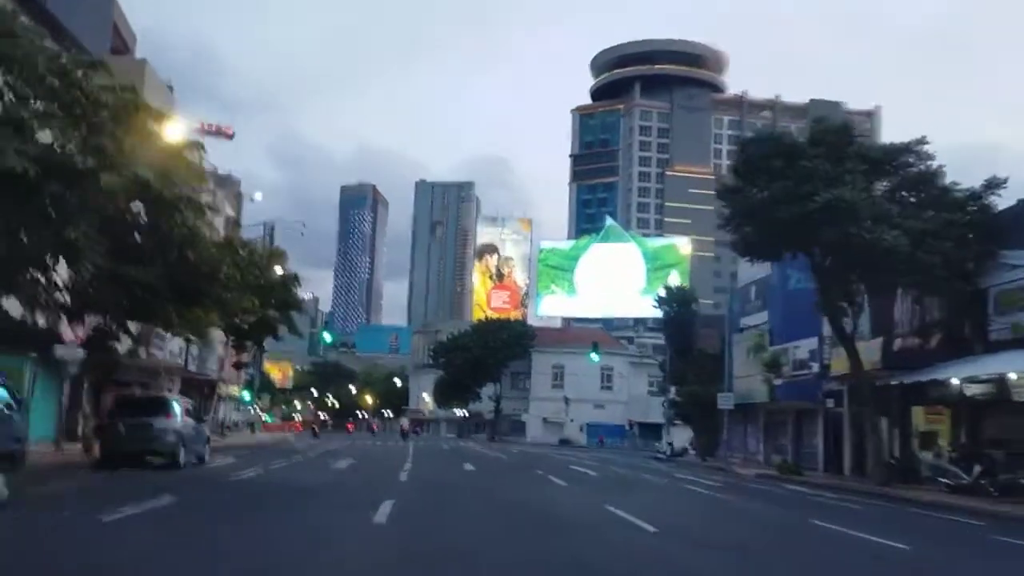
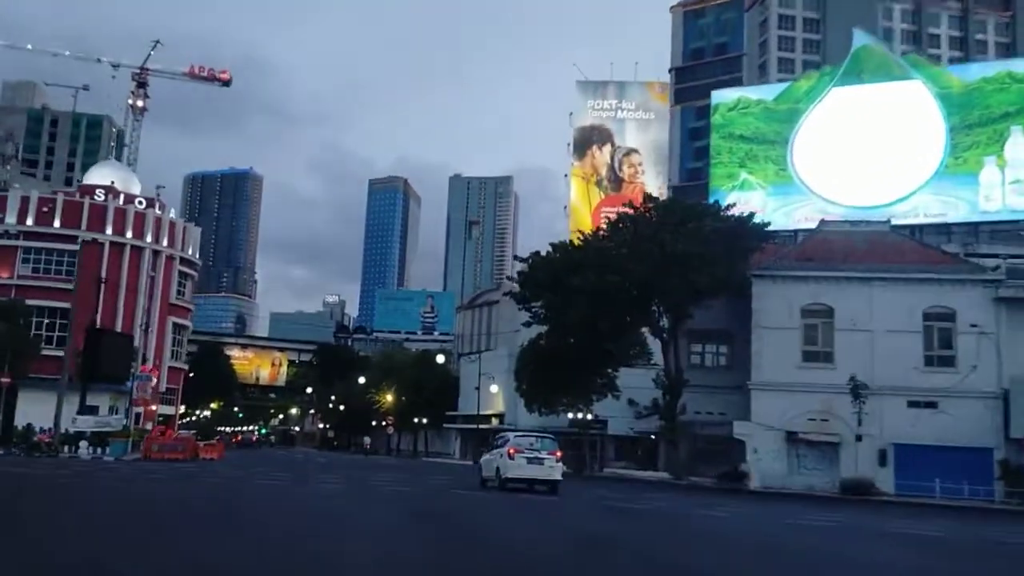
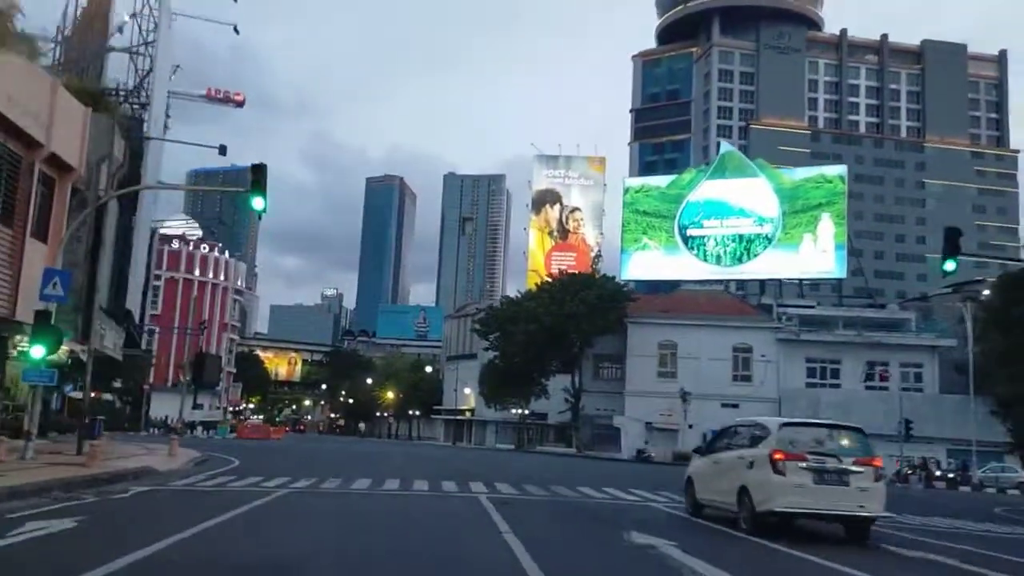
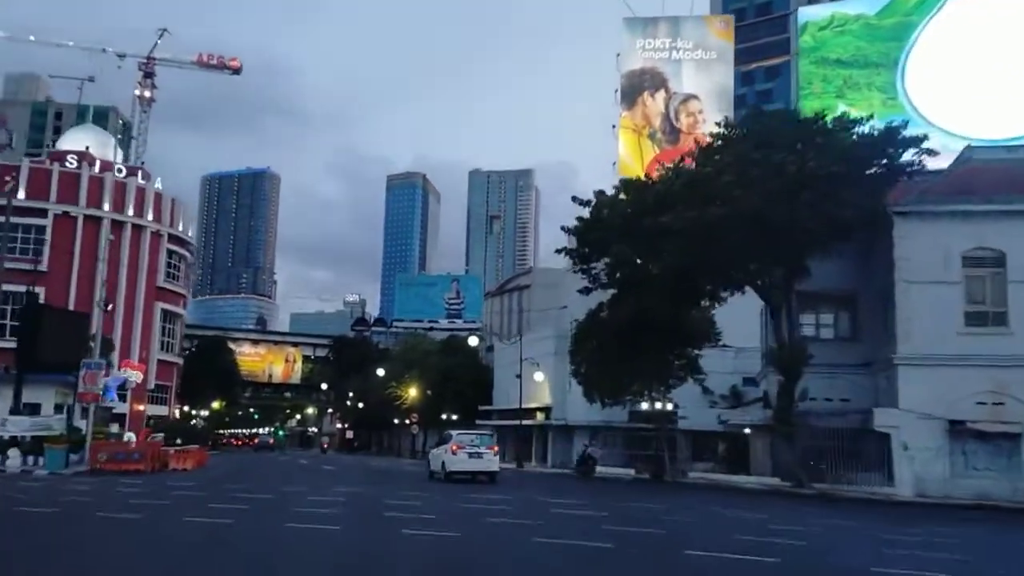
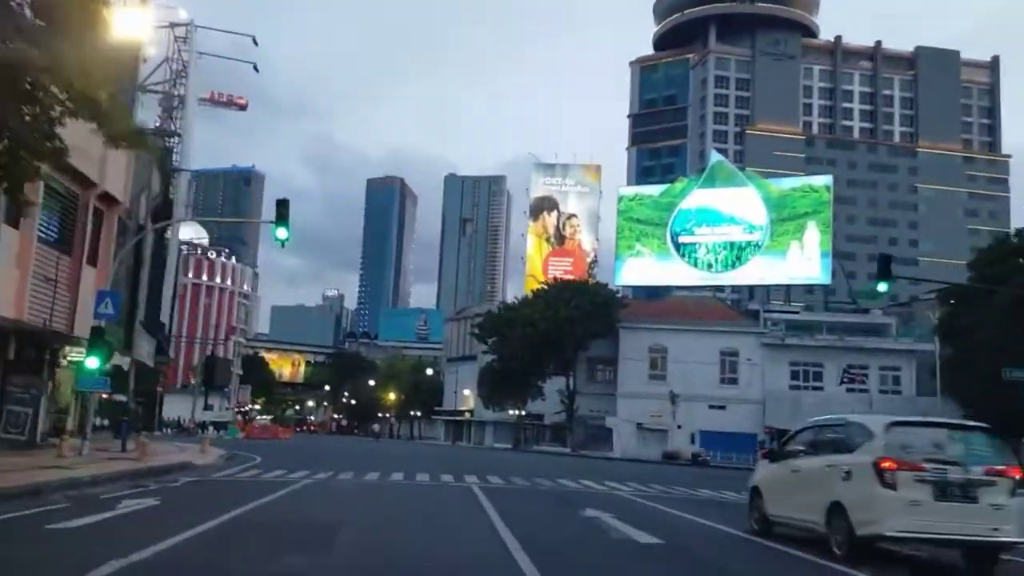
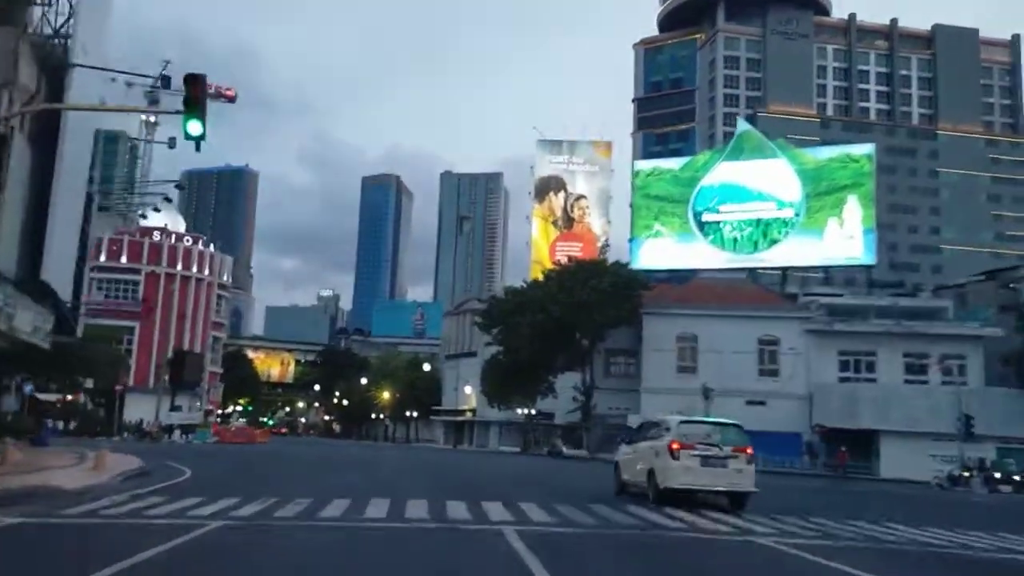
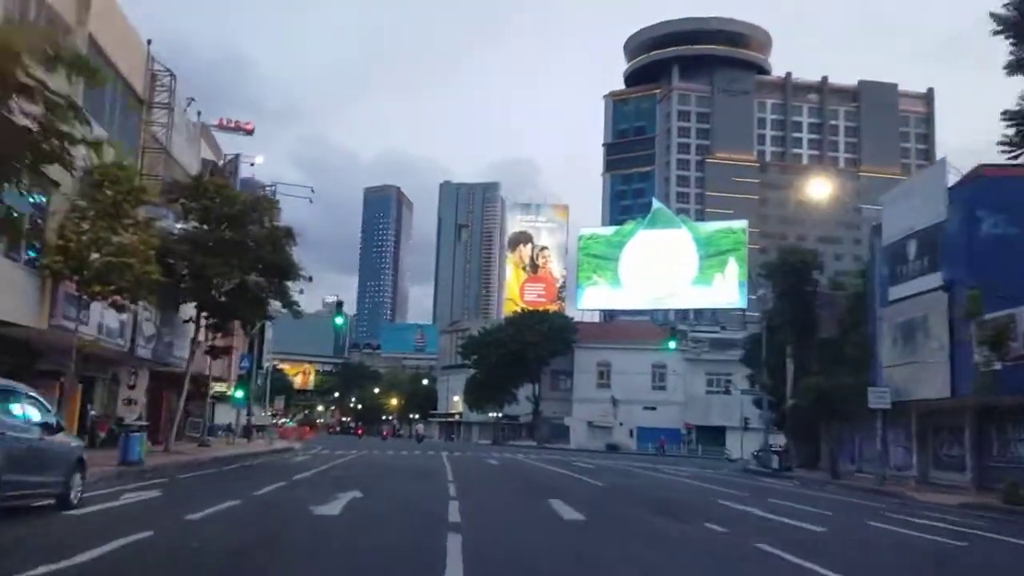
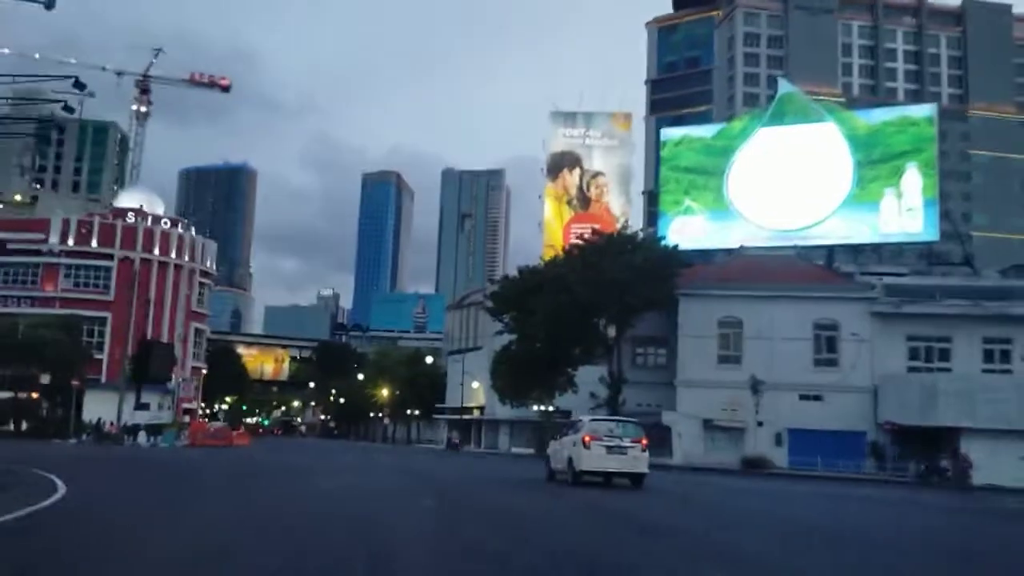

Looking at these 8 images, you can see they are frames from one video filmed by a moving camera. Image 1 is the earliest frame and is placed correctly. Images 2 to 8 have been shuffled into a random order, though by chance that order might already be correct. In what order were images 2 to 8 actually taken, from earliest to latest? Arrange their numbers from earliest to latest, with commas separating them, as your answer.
7, 5, 3, 6, 8, 2, 4
